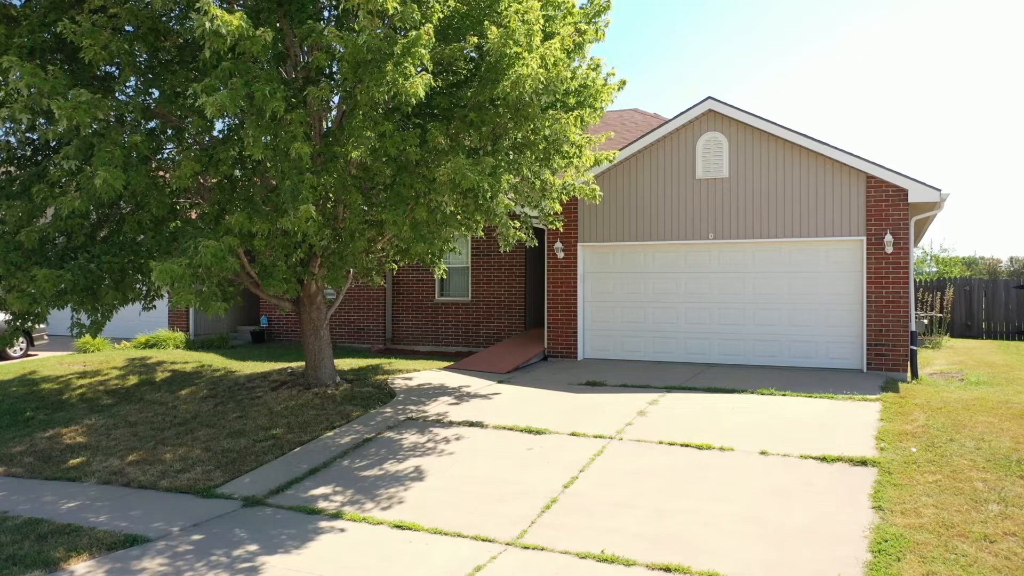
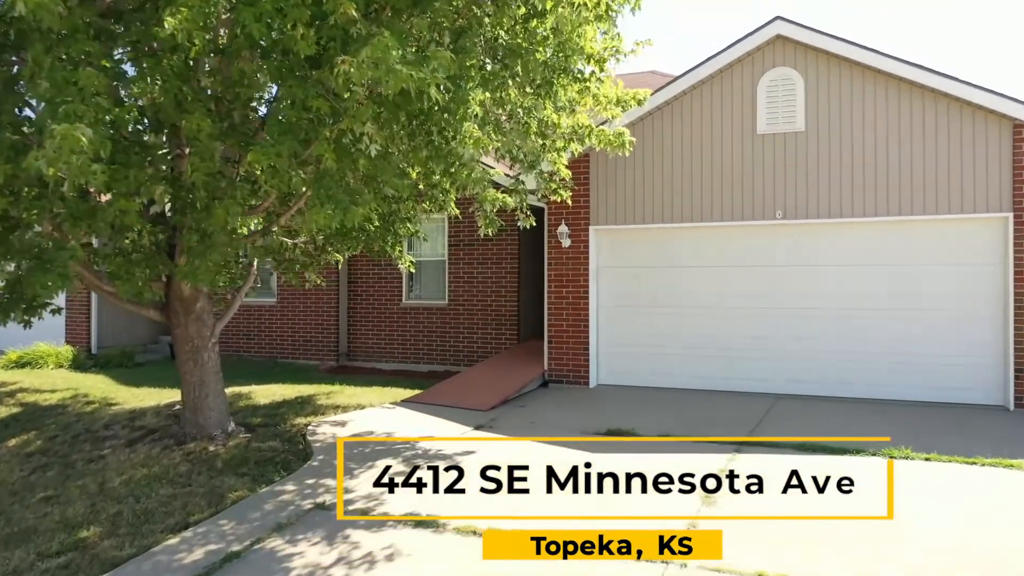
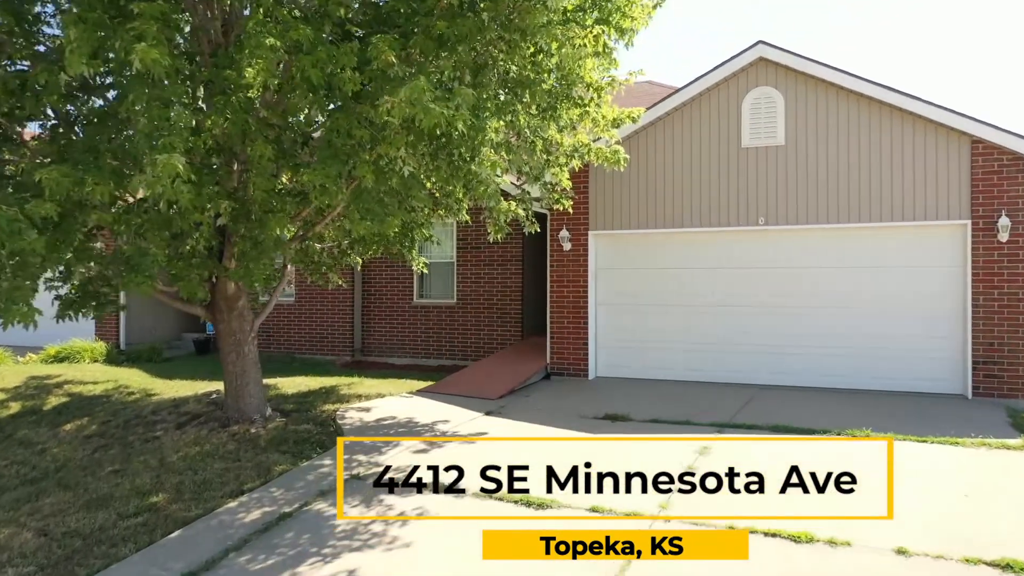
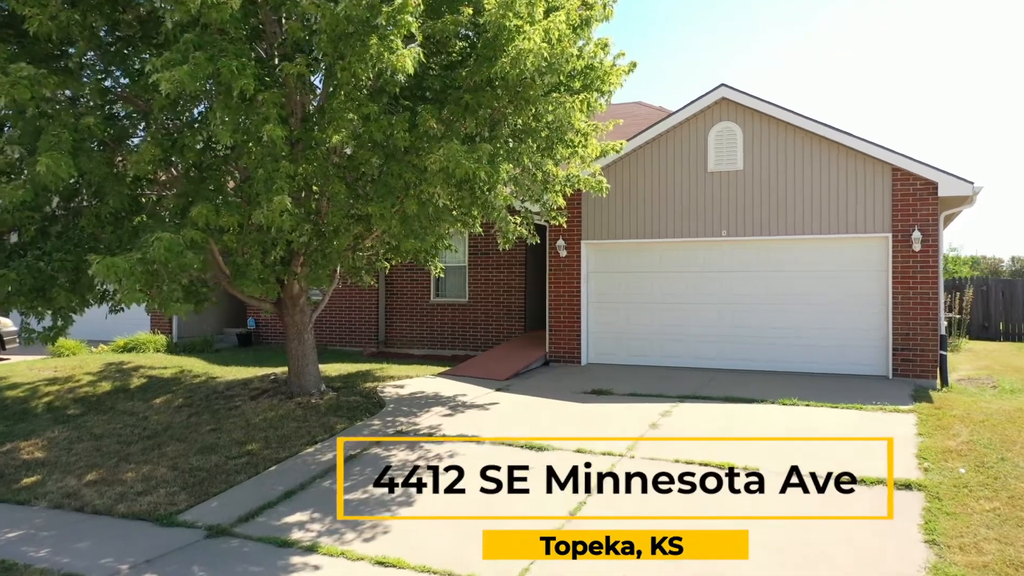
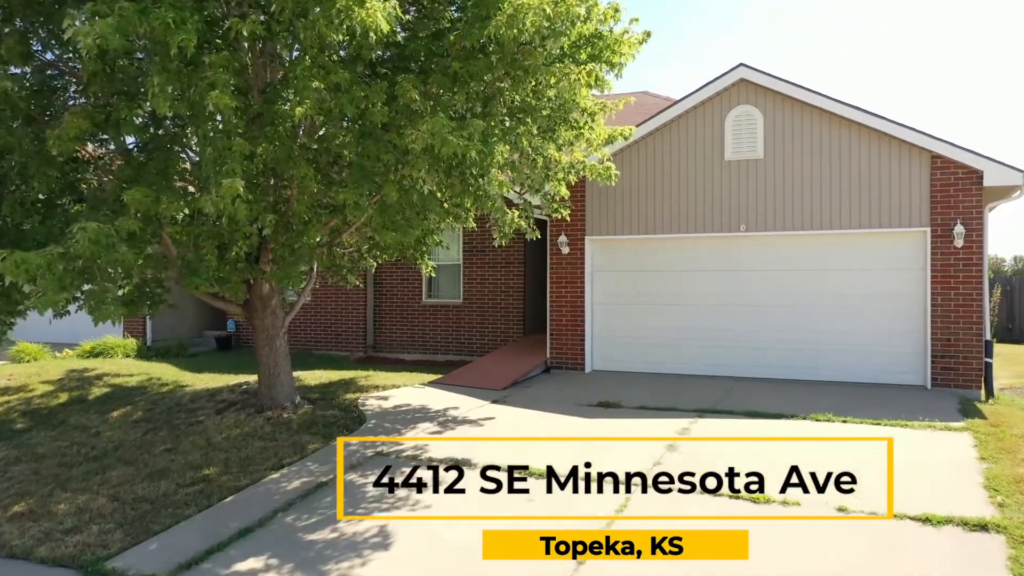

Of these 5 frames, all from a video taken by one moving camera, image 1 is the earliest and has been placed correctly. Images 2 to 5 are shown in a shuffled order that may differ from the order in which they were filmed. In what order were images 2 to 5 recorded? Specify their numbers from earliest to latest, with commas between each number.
4, 5, 3, 2
